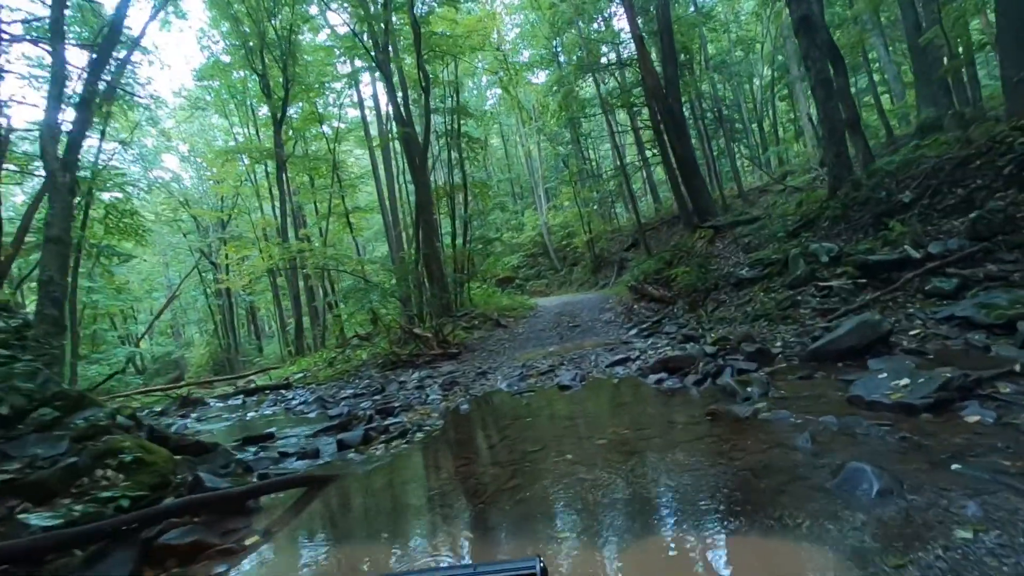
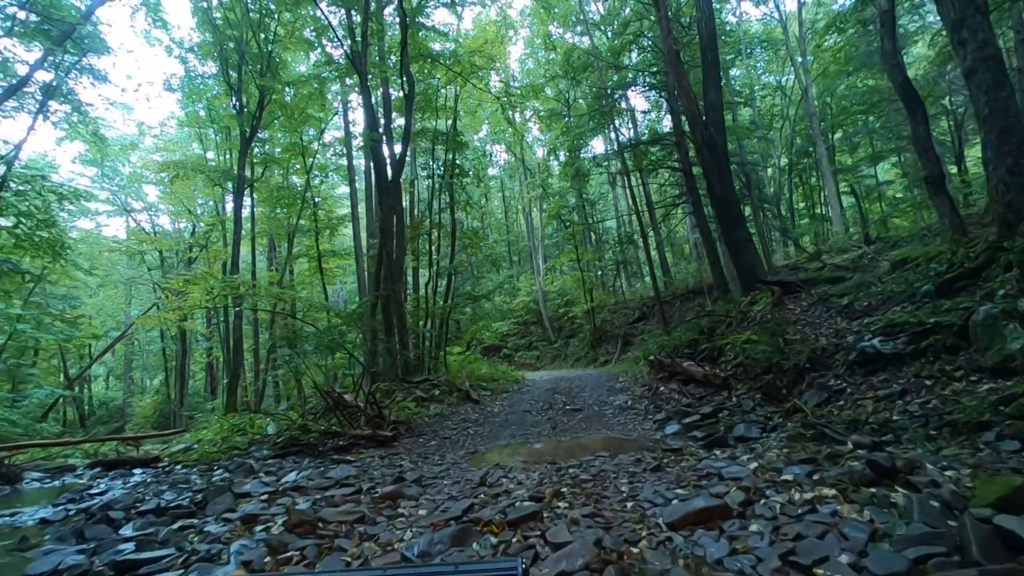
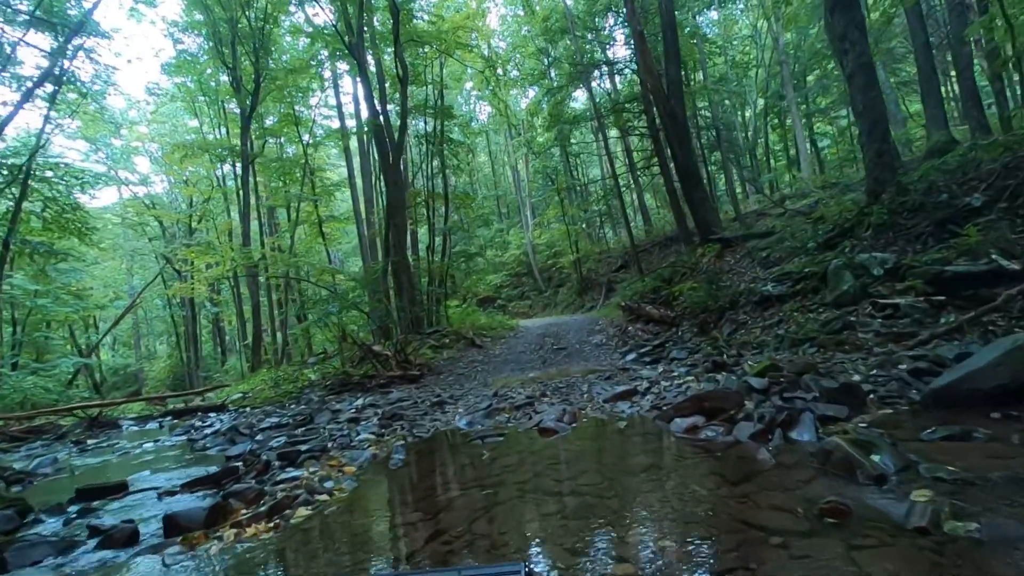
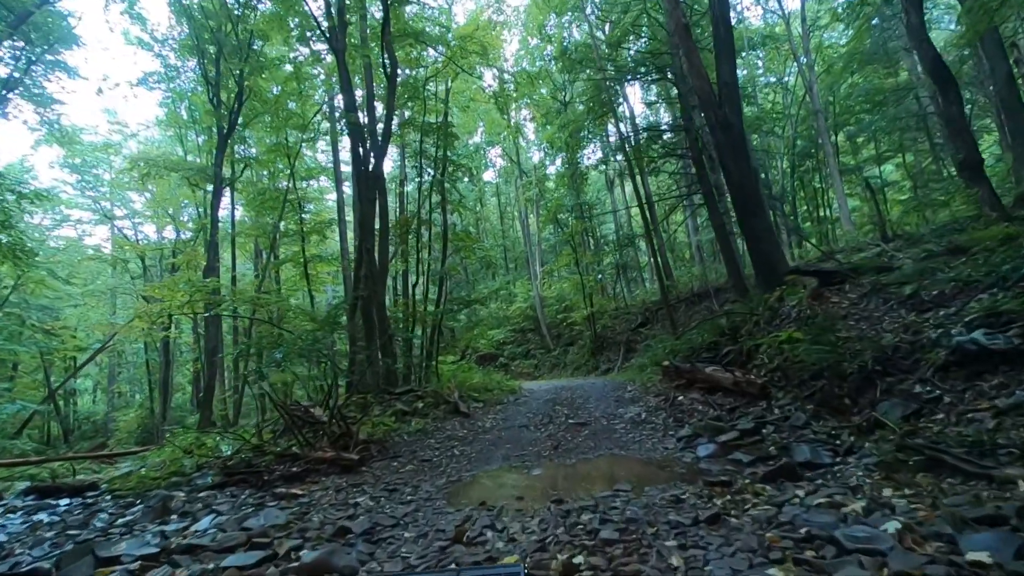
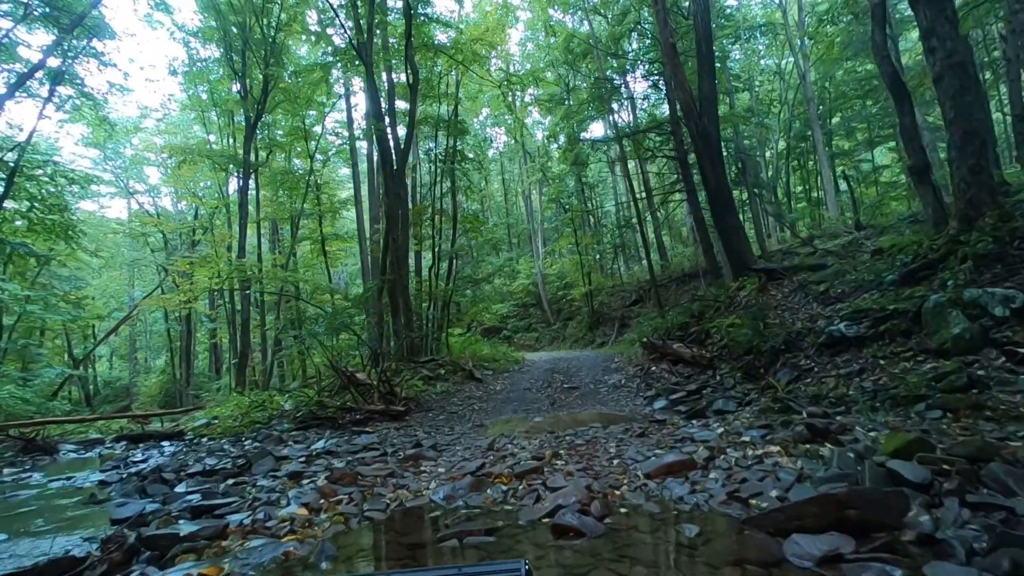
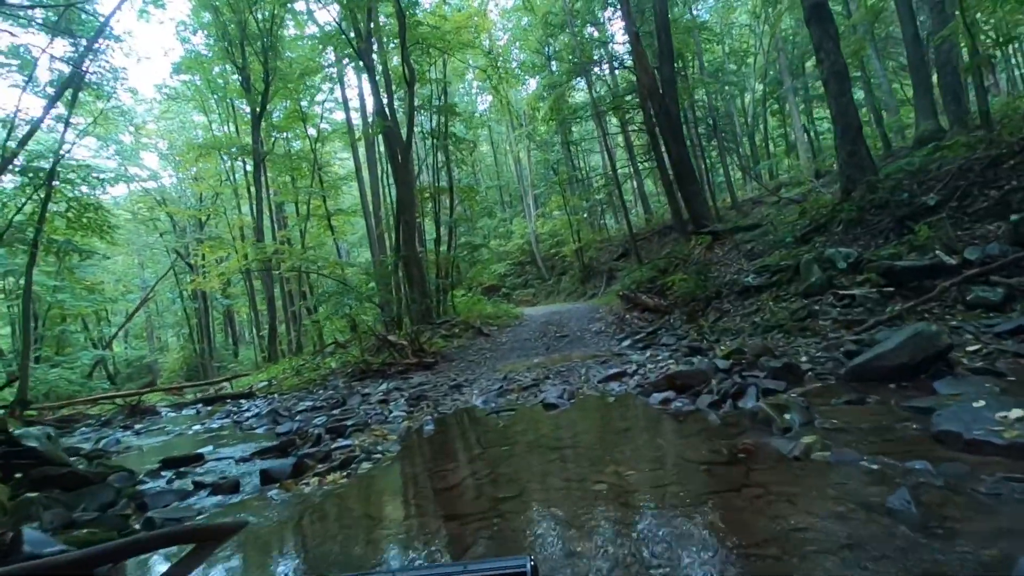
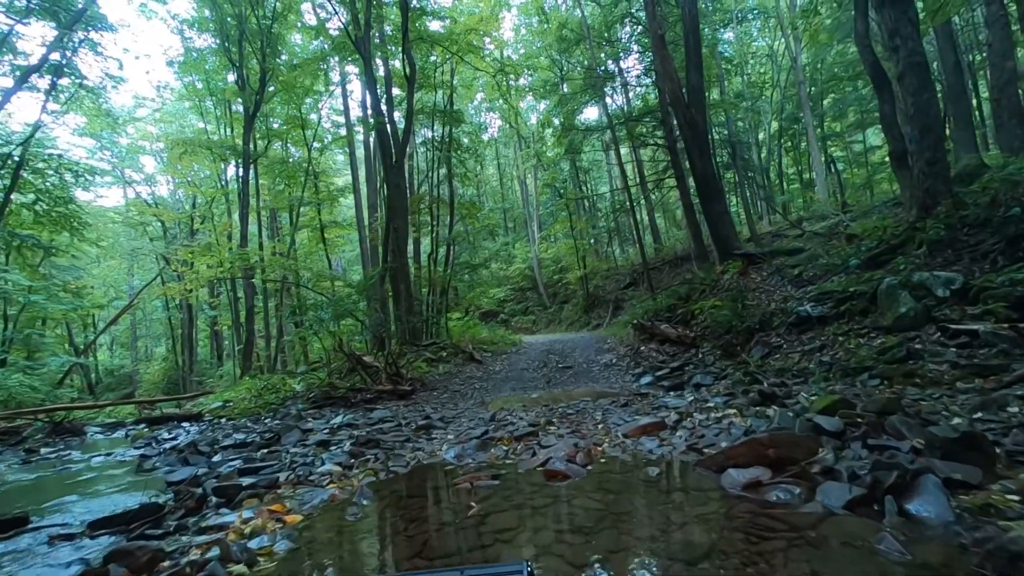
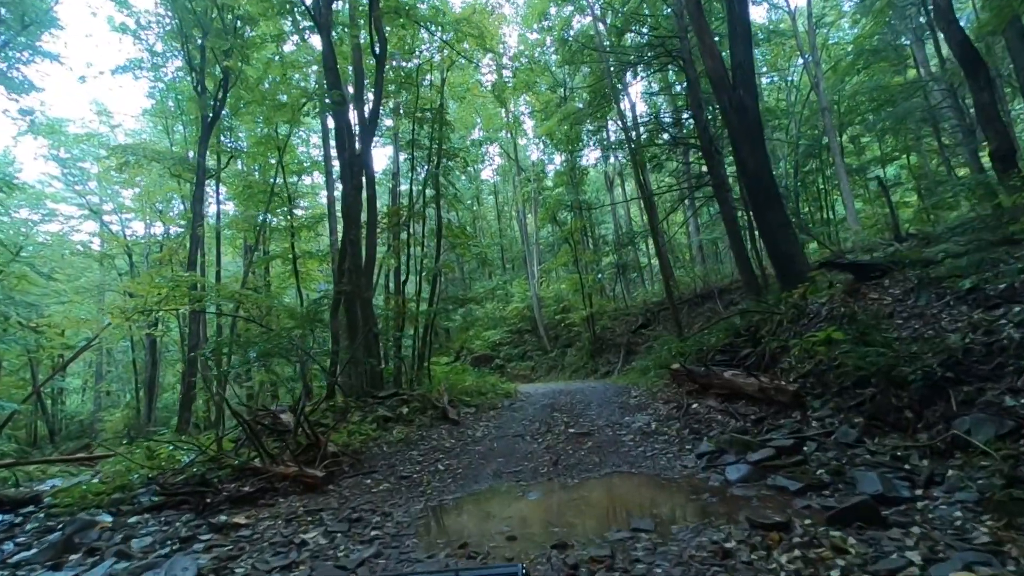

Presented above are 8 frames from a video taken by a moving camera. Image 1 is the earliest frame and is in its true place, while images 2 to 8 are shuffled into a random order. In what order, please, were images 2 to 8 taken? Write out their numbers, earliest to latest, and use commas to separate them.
6, 3, 7, 5, 2, 4, 8
